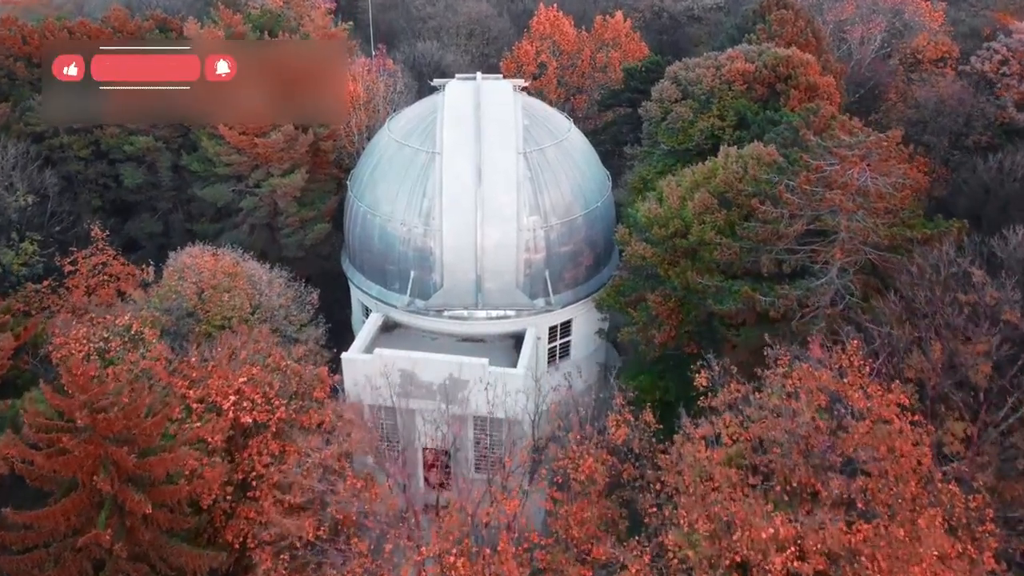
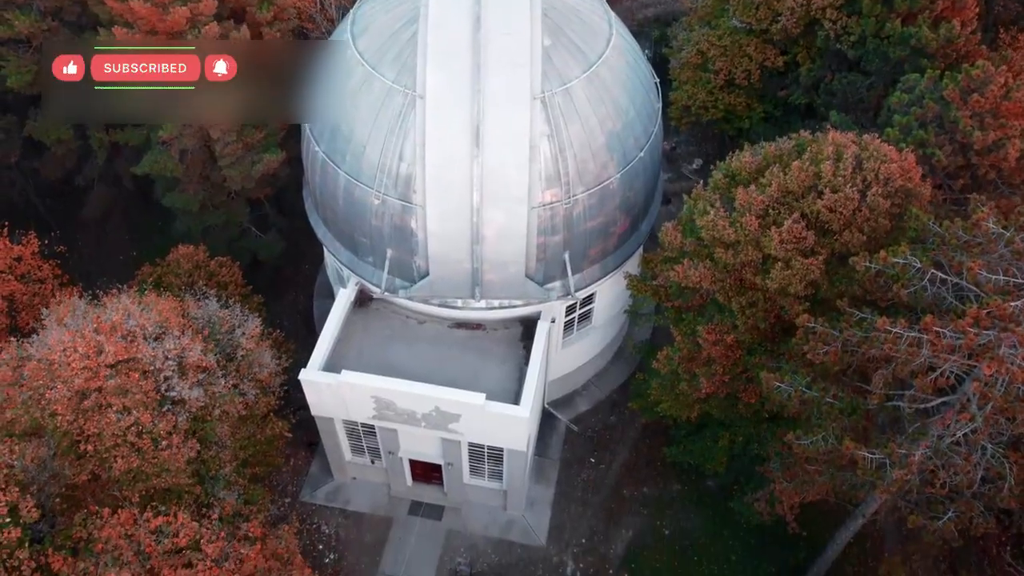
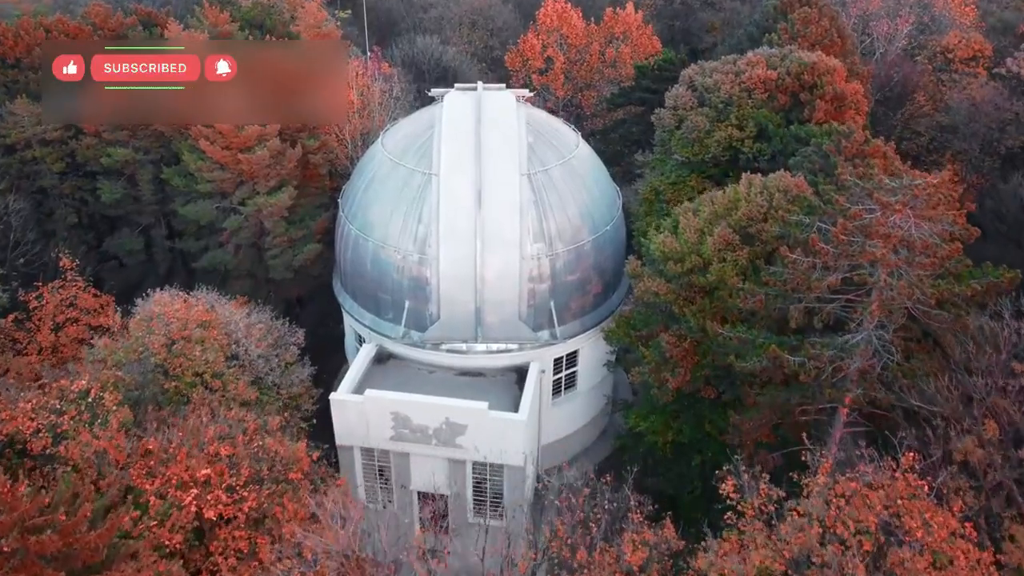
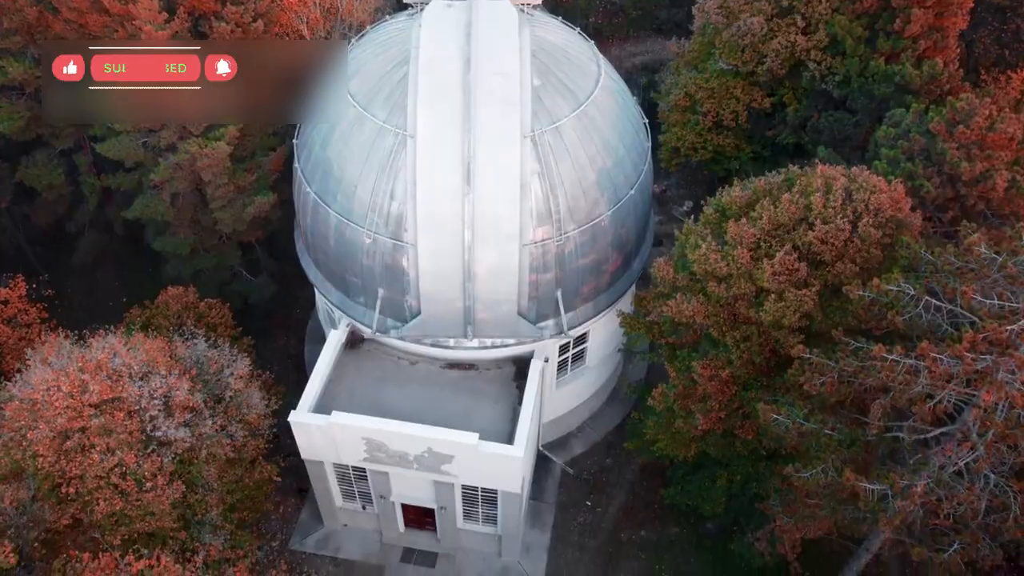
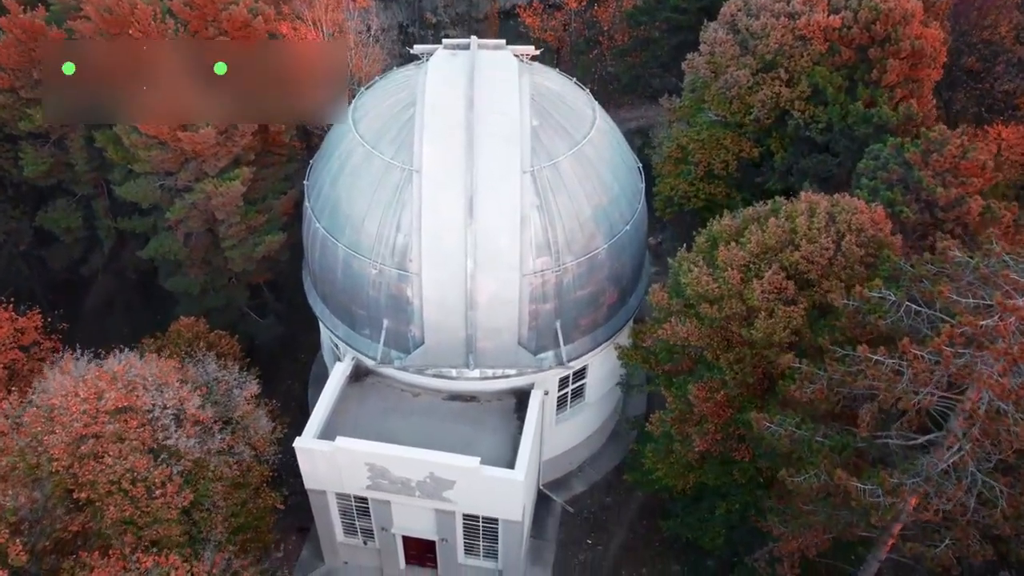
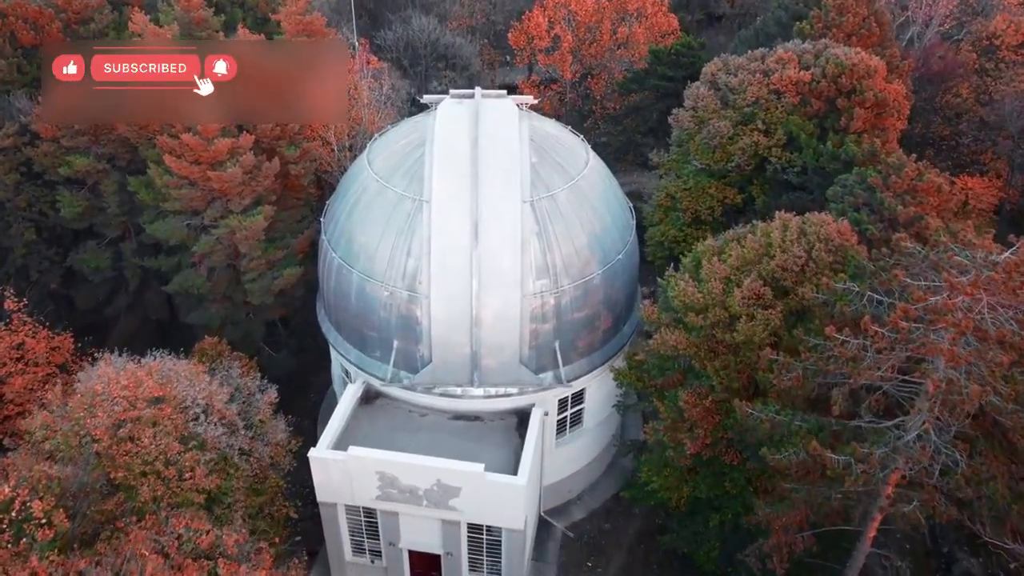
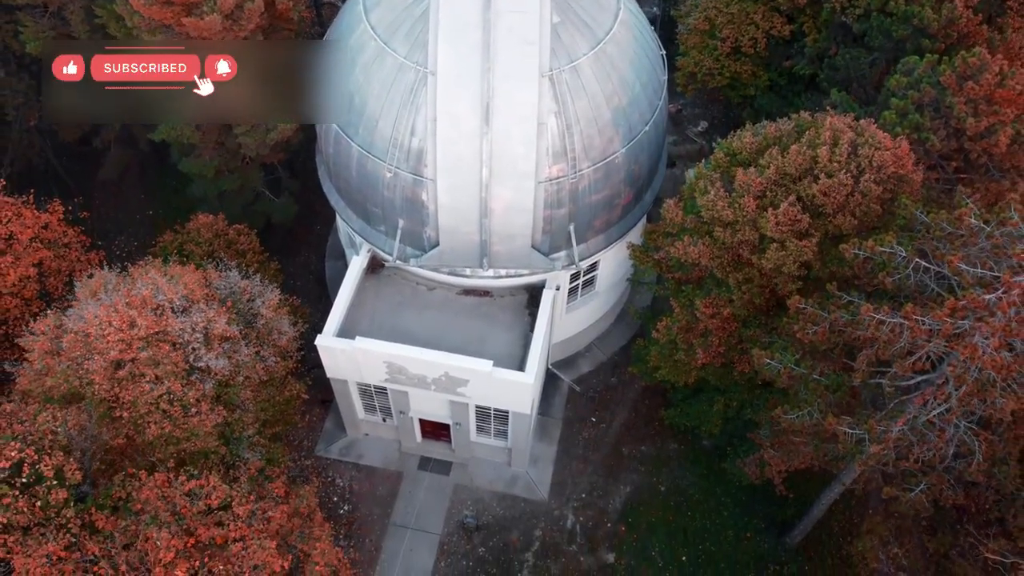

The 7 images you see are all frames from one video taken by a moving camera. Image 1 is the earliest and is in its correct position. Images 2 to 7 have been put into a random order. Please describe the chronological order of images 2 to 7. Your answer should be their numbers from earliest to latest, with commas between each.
3, 6, 5, 4, 2, 7
